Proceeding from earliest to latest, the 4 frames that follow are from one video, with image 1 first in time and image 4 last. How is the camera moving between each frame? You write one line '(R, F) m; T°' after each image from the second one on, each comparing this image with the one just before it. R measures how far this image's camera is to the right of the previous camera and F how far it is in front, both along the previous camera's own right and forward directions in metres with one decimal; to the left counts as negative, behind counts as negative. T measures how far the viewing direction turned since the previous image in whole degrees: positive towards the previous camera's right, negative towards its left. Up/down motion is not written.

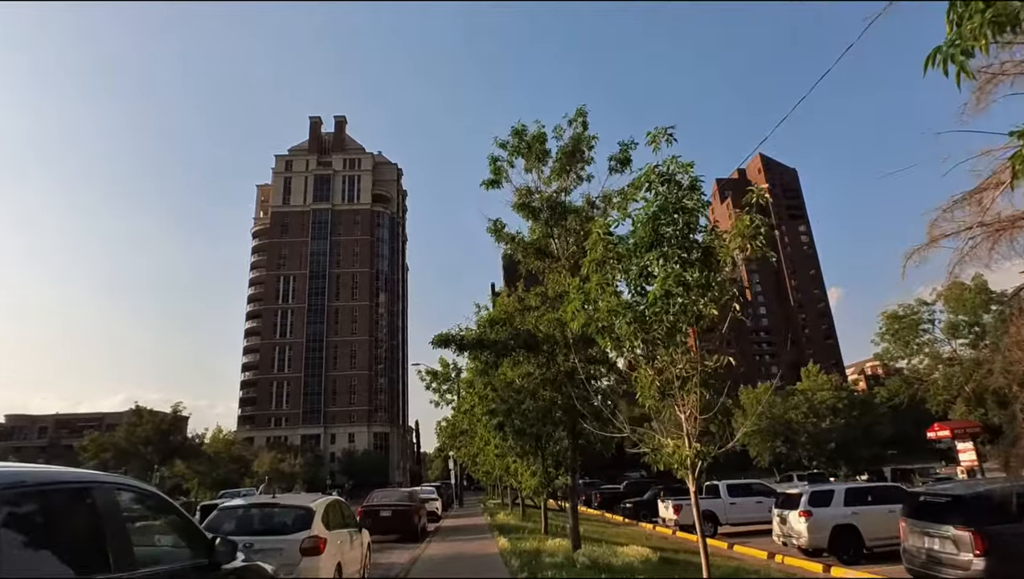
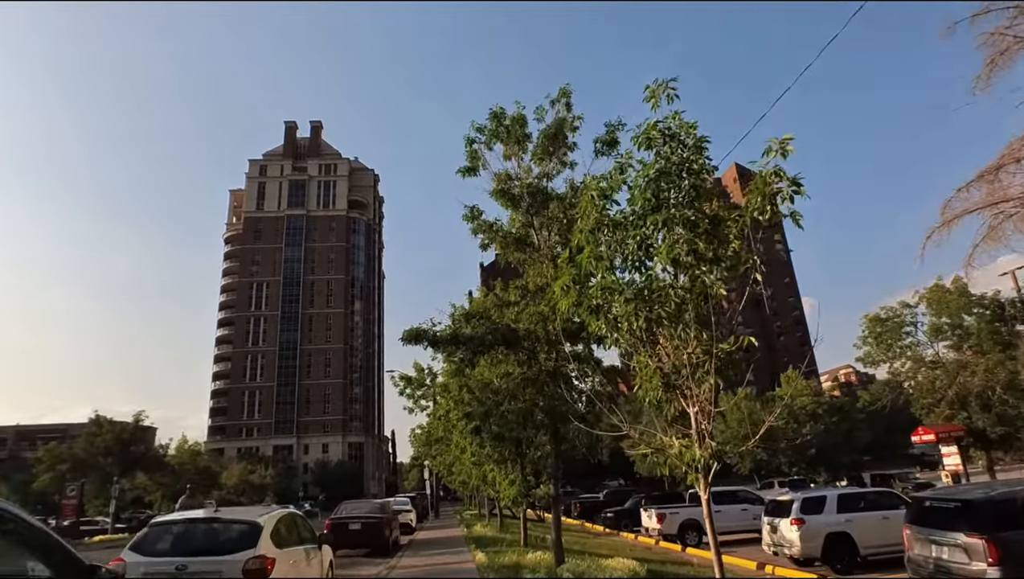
(0.0, +0.9) m; +2°
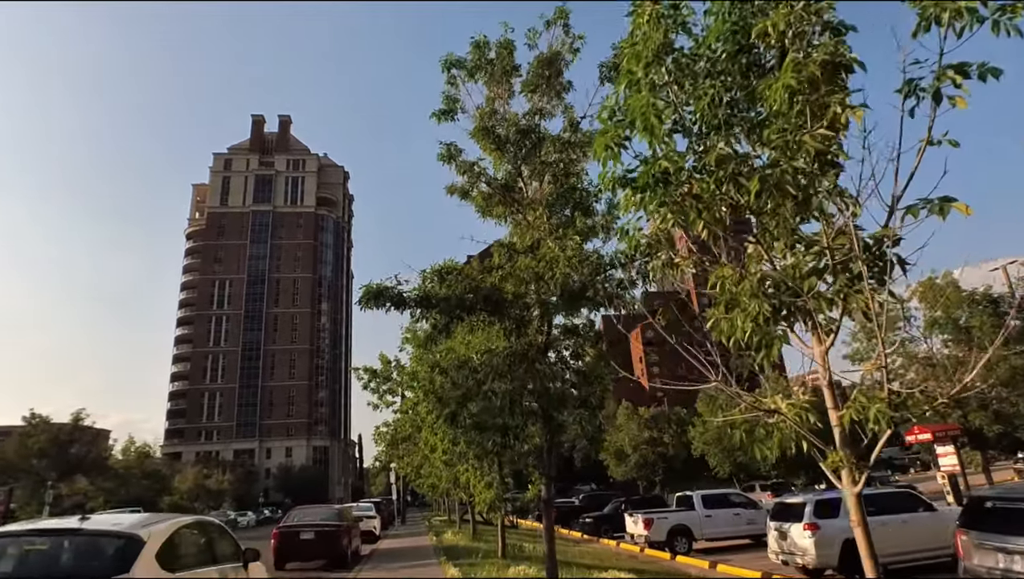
(-0.2, +1.9) m; +2°
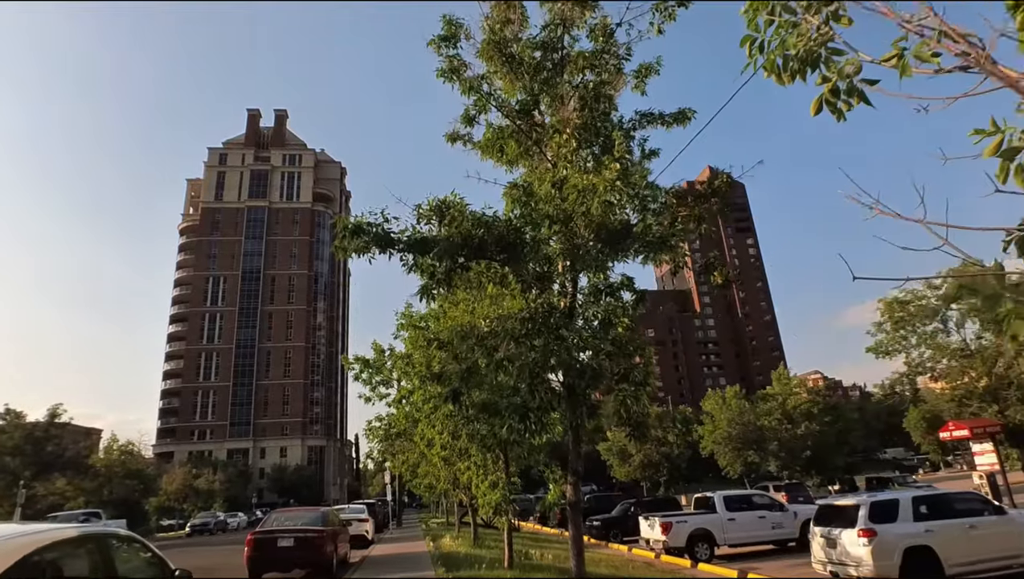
(-0.2, +1.8) m; 0°
